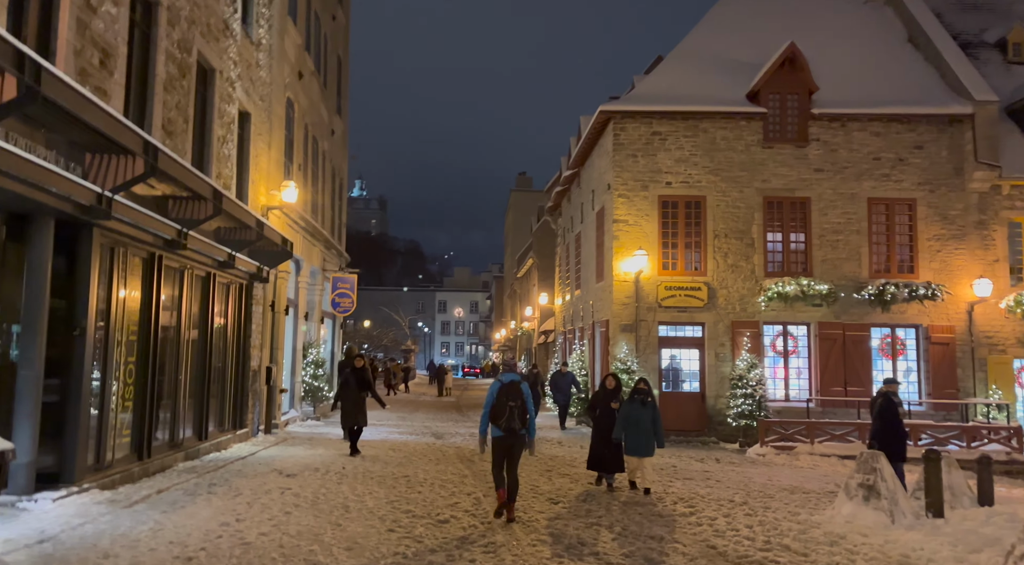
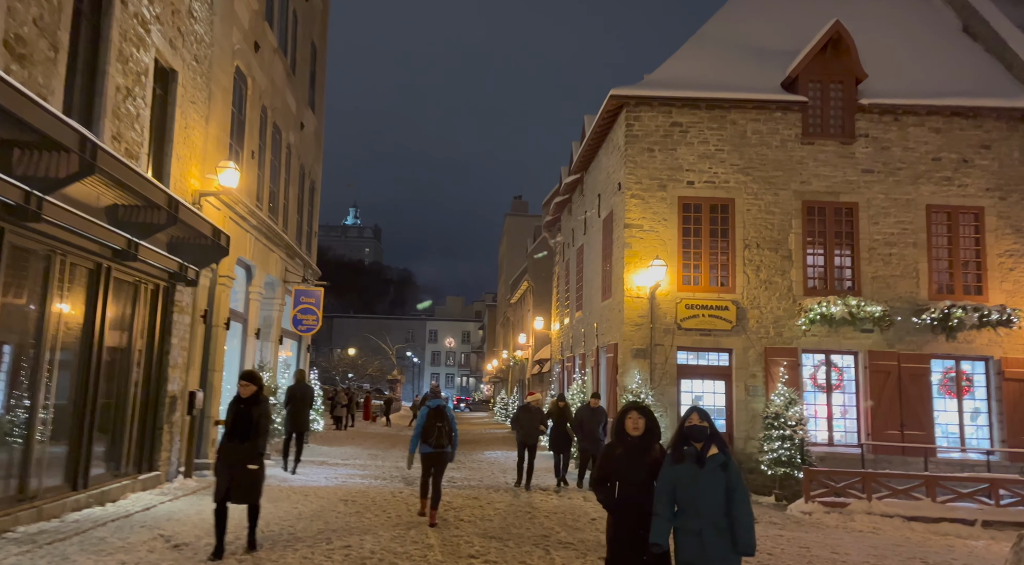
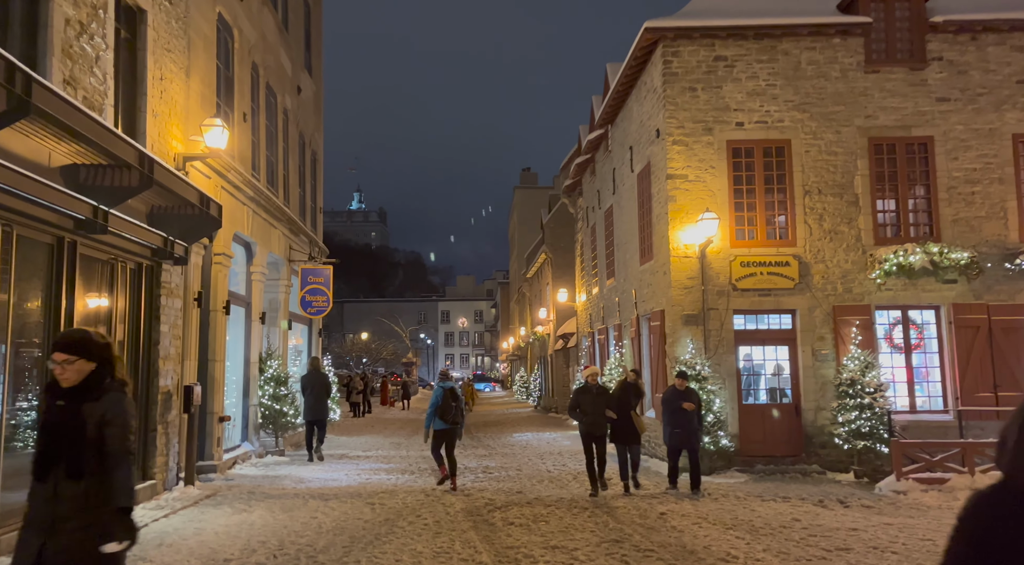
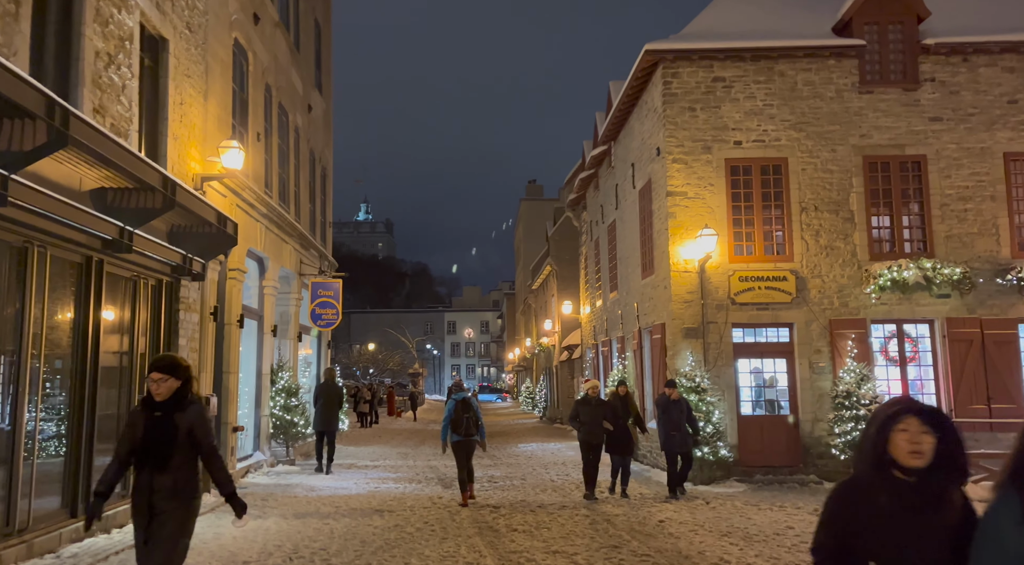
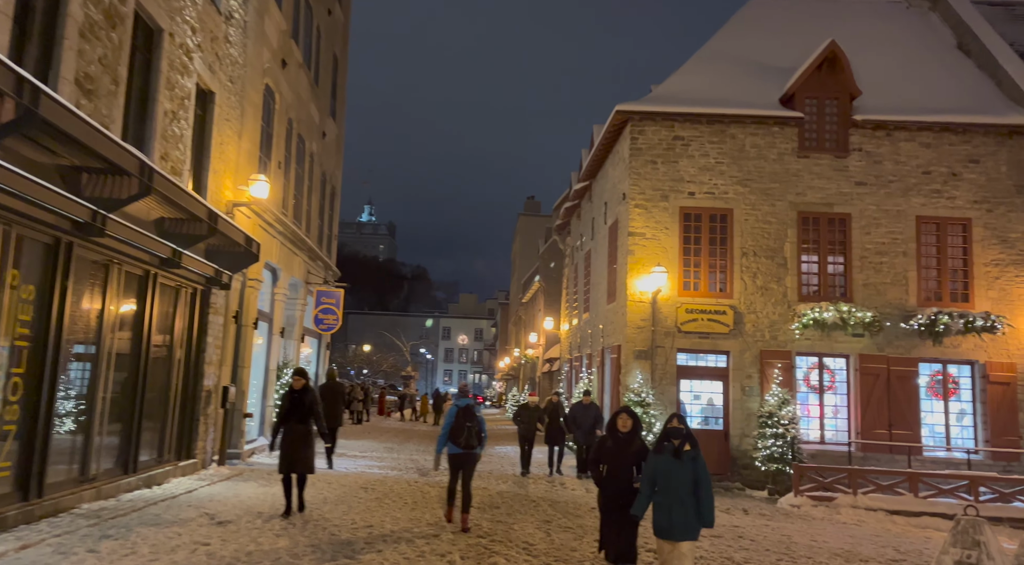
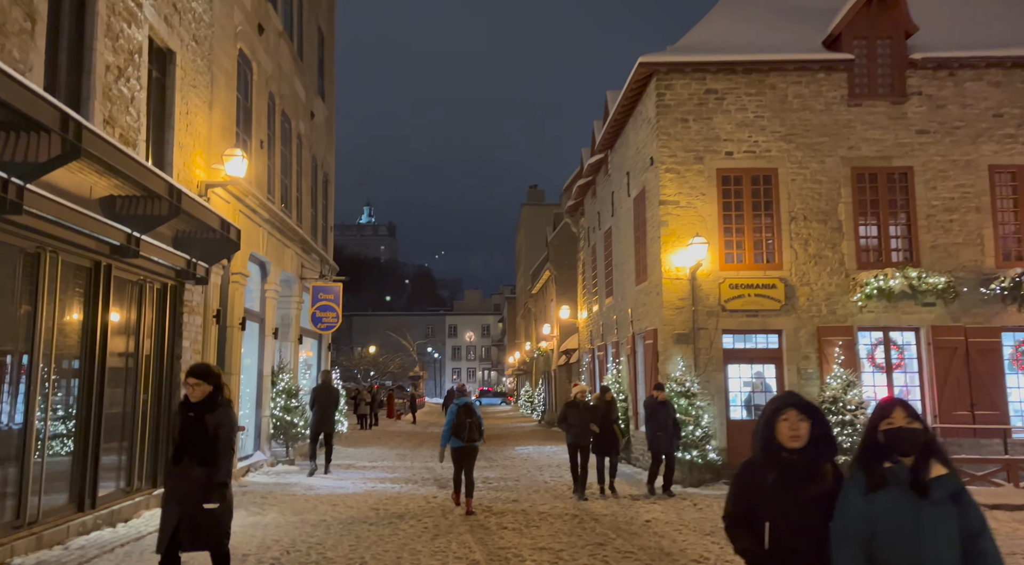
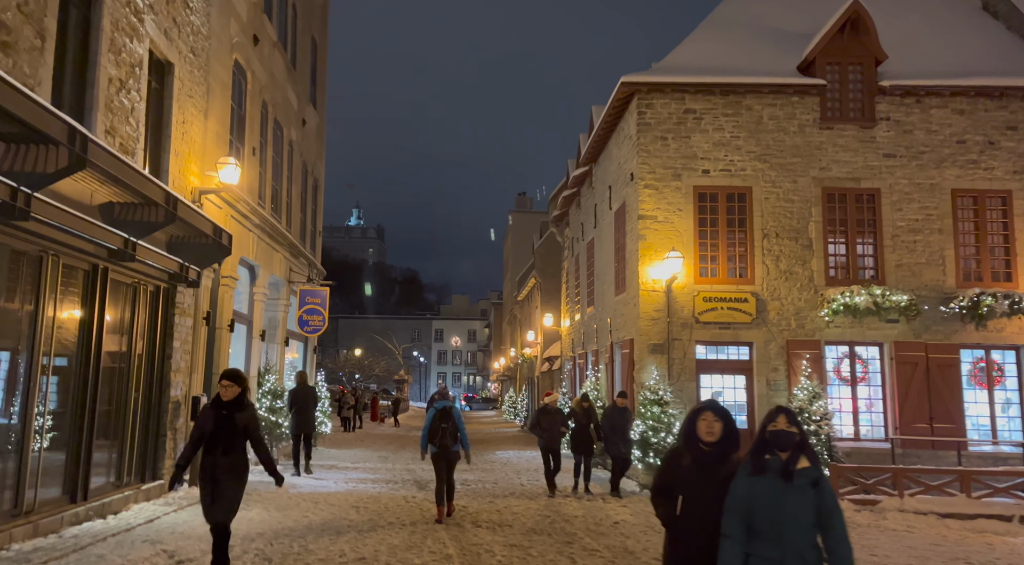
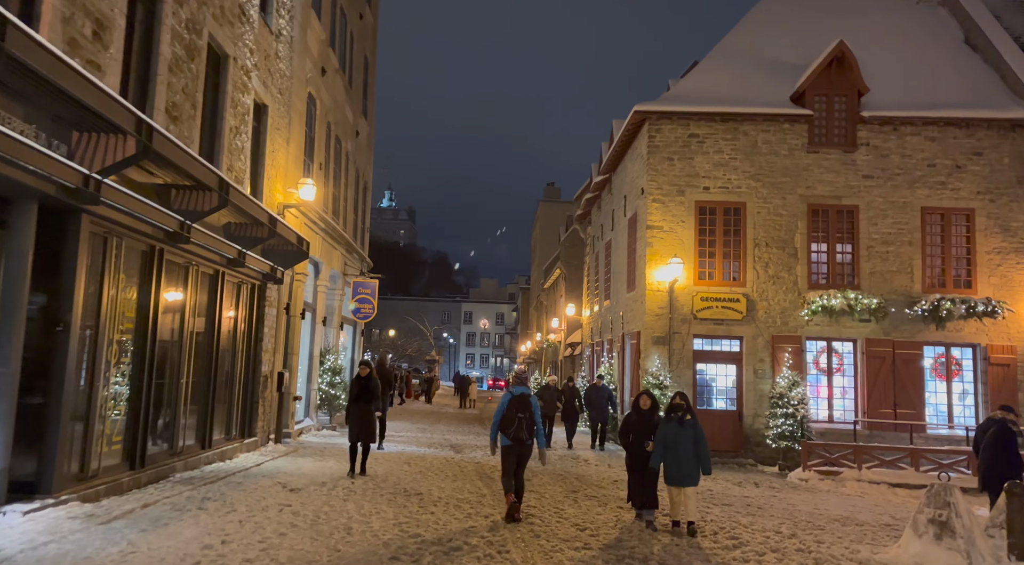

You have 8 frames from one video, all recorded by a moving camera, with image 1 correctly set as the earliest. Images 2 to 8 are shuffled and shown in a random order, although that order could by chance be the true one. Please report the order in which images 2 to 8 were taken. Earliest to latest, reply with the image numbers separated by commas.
8, 5, 2, 7, 6, 4, 3
